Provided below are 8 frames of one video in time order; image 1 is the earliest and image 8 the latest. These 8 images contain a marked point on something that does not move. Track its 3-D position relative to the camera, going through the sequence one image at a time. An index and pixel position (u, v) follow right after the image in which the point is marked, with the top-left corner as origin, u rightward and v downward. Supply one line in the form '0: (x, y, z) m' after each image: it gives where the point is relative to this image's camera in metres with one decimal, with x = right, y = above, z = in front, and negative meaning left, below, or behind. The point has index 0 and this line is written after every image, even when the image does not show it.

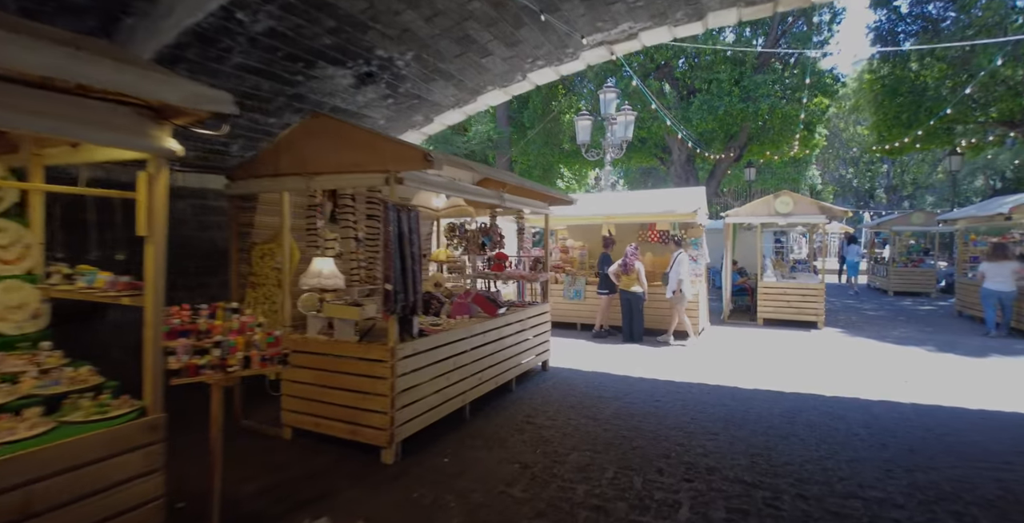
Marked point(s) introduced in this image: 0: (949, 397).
0: (+5.4, -1.4, +6.1) m
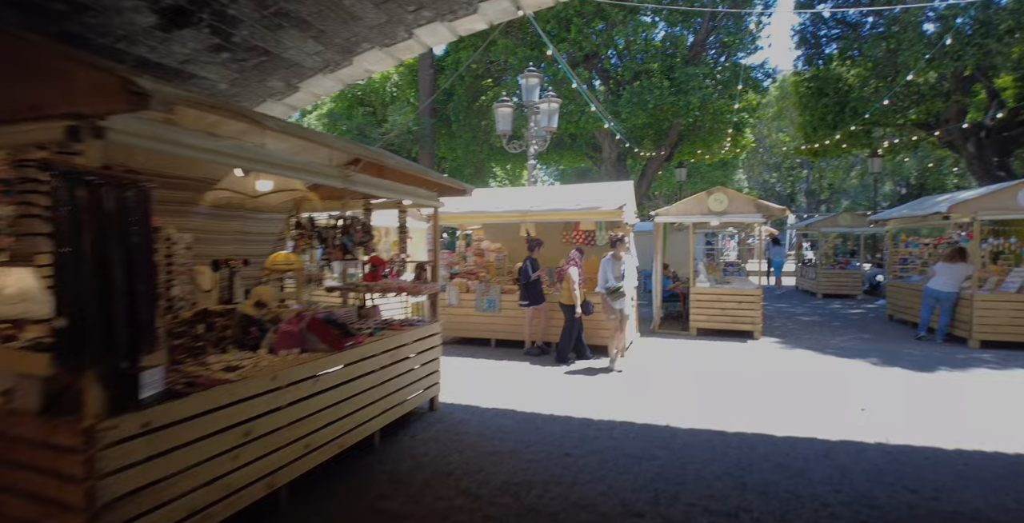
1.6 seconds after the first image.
0: (+4.1, -1.4, +5.1) m
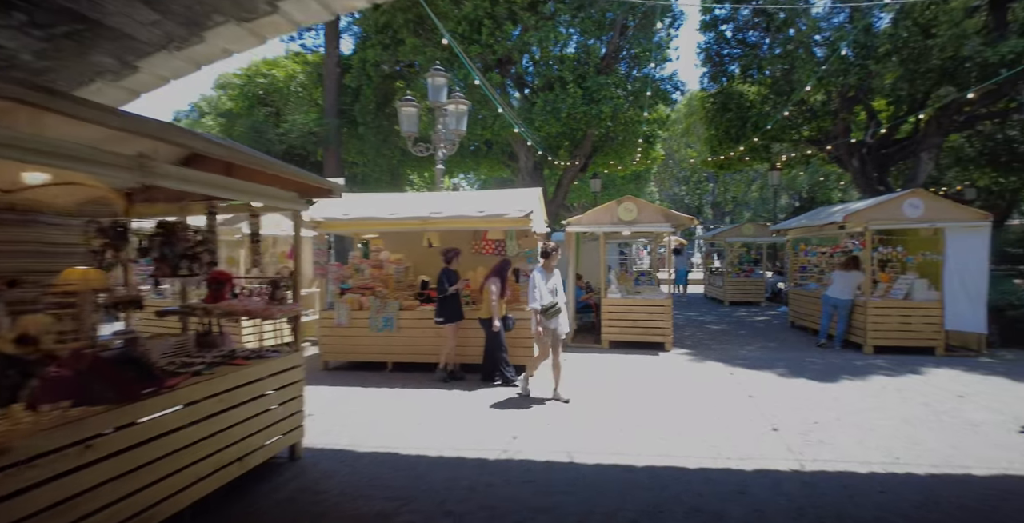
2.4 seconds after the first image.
0: (+3.0, -1.5, +4.9) m
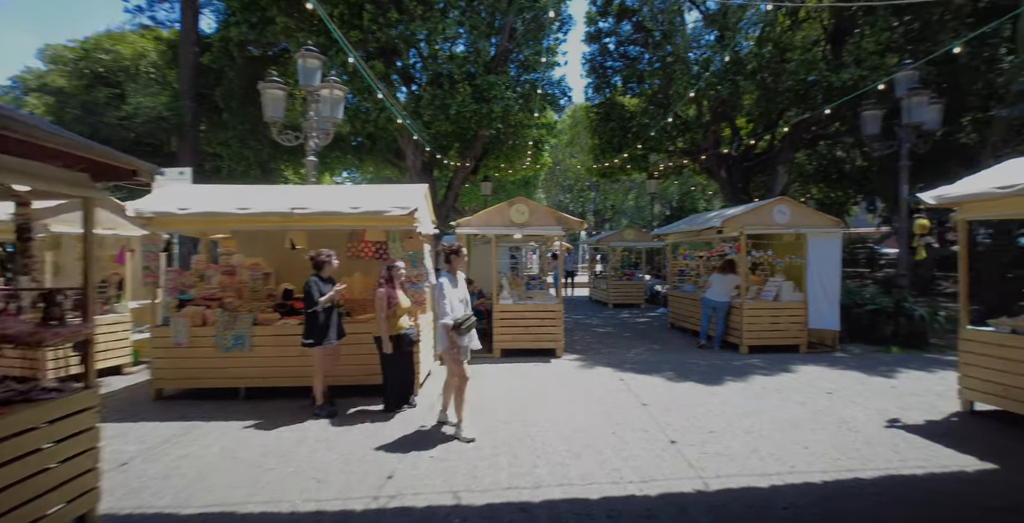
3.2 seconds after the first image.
0: (+1.9, -1.5, +4.8) m
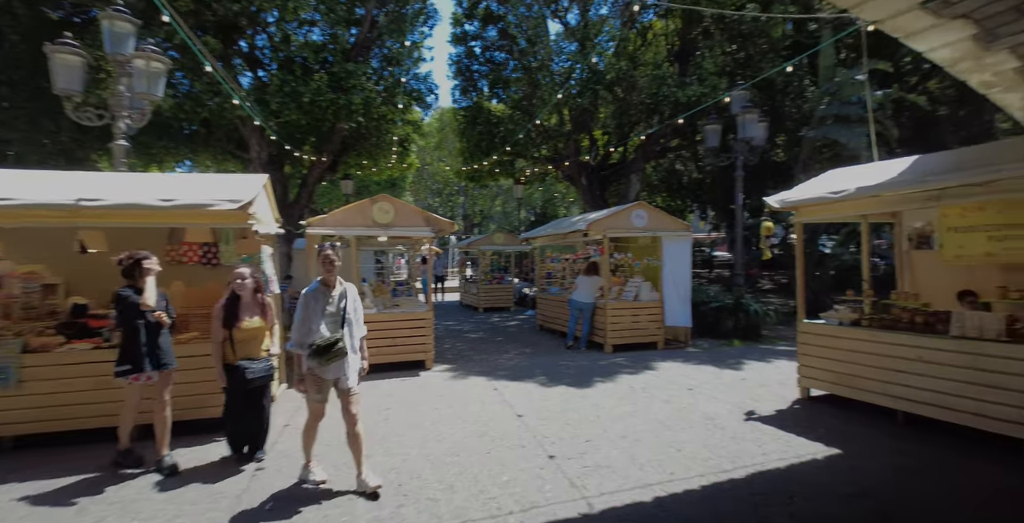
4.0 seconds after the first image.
0: (+0.7, -1.6, +4.6) m
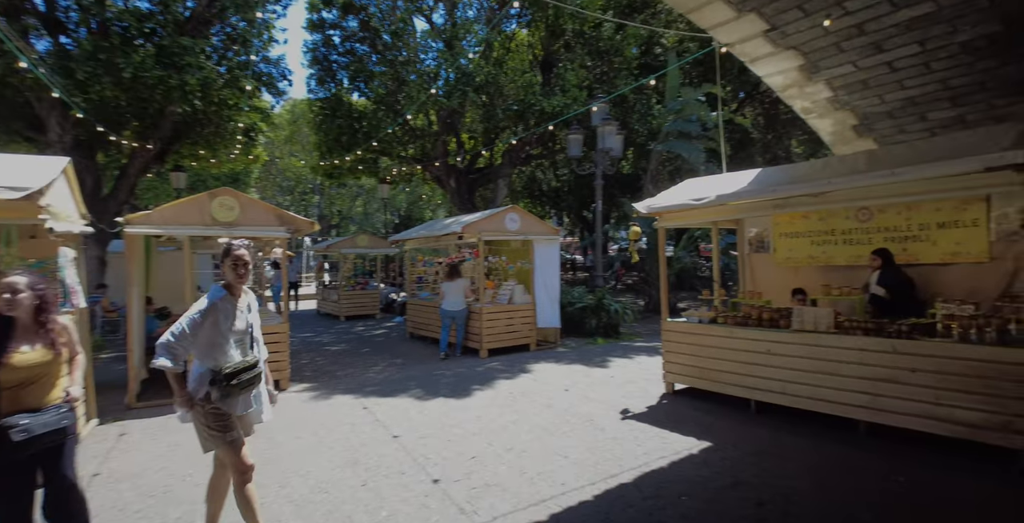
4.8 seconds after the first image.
0: (-0.4, -1.6, +4.3) m
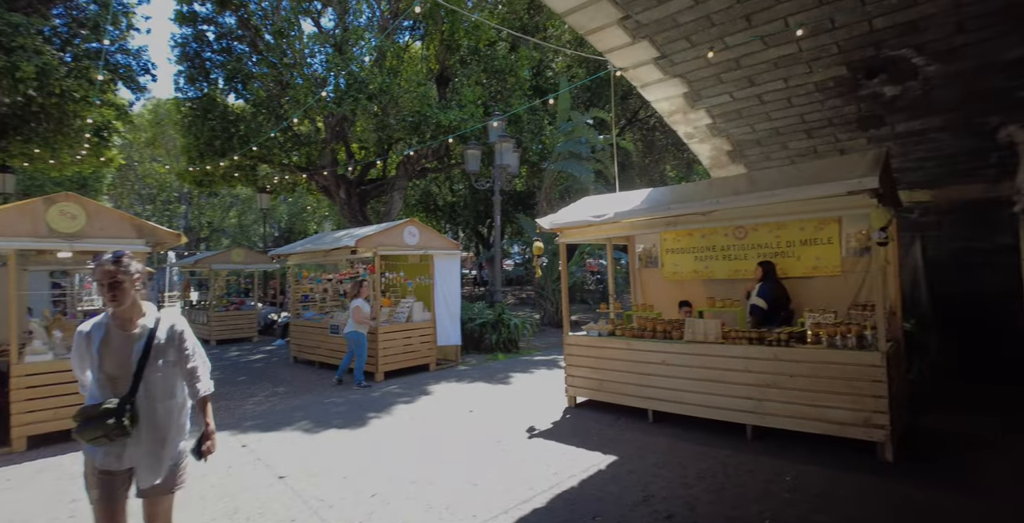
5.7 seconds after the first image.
0: (-1.2, -1.7, +3.9) m
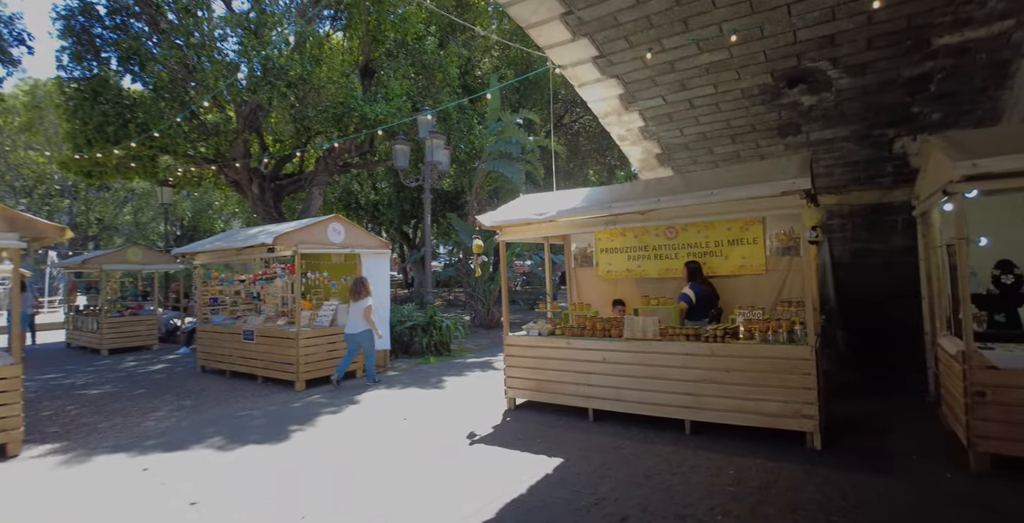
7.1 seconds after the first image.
0: (-1.7, -1.7, +3.6) m
